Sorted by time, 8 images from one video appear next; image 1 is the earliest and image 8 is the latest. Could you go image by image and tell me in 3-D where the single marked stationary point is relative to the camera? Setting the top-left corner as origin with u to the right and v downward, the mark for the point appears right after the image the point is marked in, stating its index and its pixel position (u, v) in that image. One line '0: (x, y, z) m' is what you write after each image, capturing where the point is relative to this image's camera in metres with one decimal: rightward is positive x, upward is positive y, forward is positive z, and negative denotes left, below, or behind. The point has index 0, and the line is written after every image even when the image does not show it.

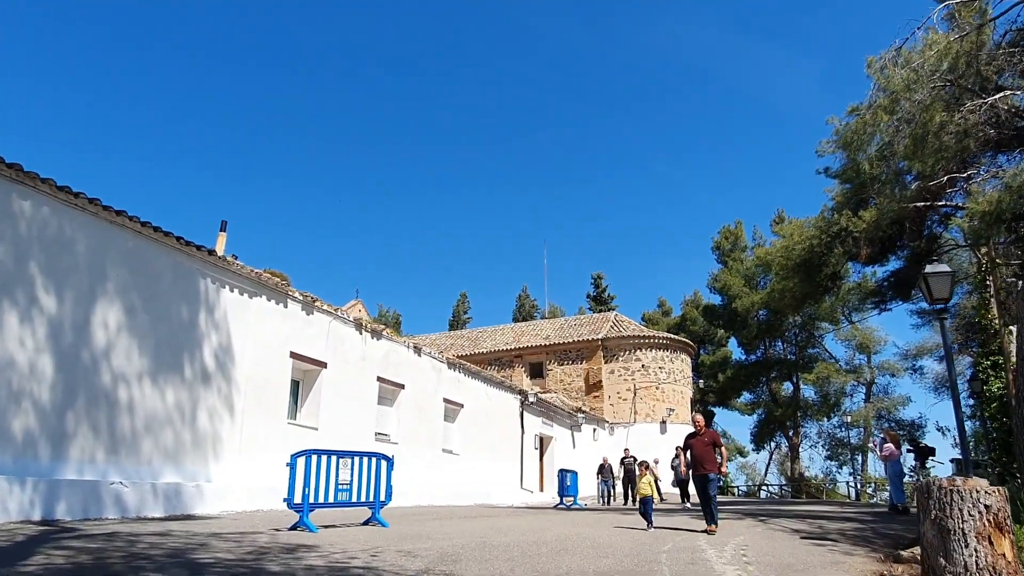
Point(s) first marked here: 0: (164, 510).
0: (-4.7, -3.0, +9.4) m
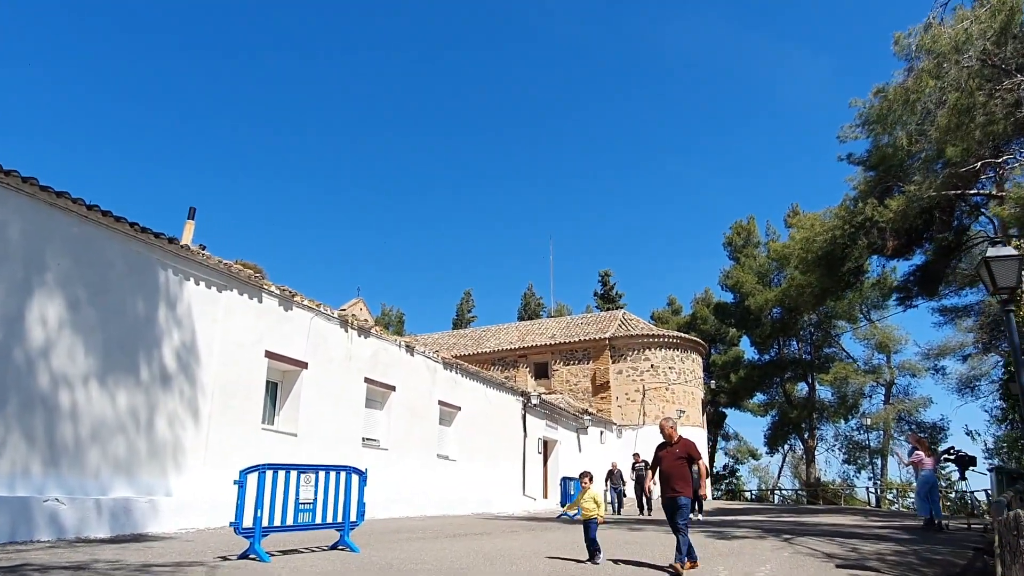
0: (-4.8, -2.9, +8.3) m
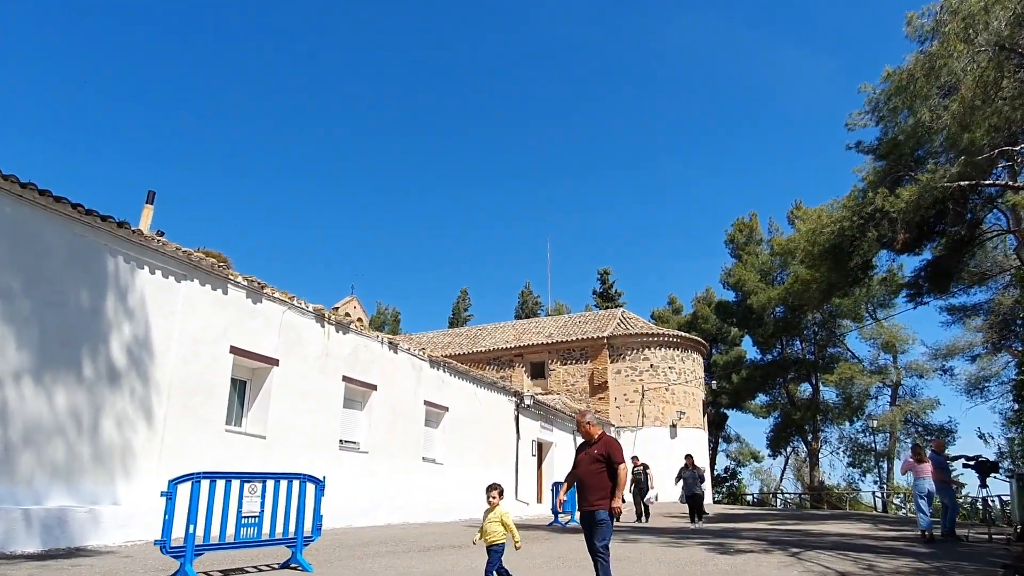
0: (-5.0, -2.7, +7.5) m
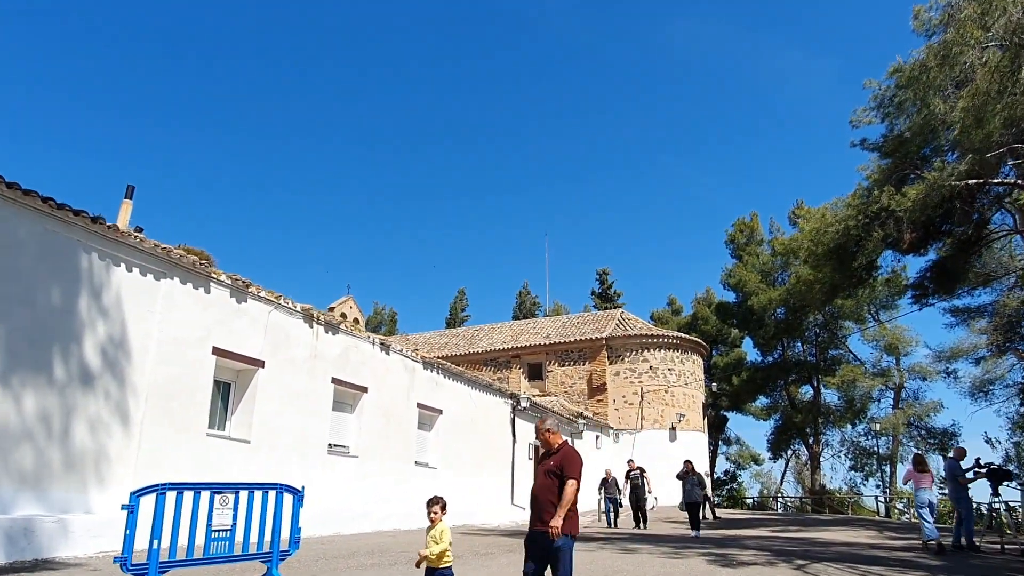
0: (-5.1, -2.7, +7.1) m
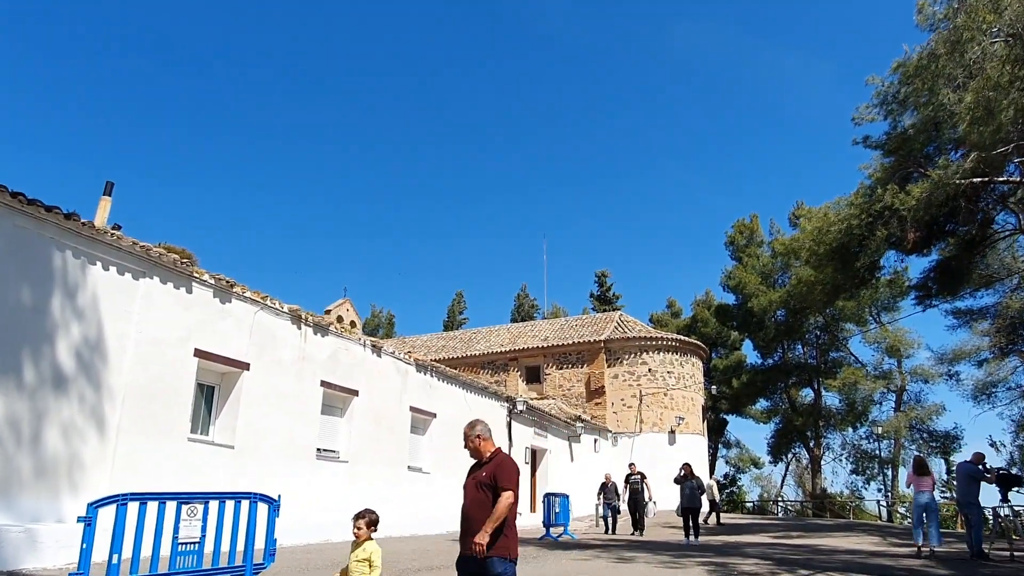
0: (-5.2, -2.7, +6.7) m
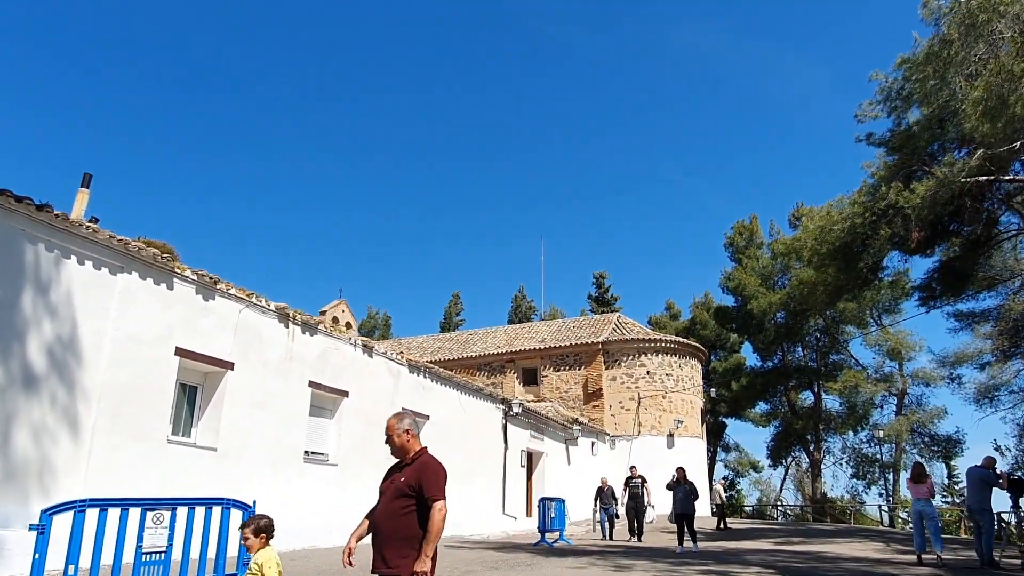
0: (-5.3, -2.6, +6.4) m
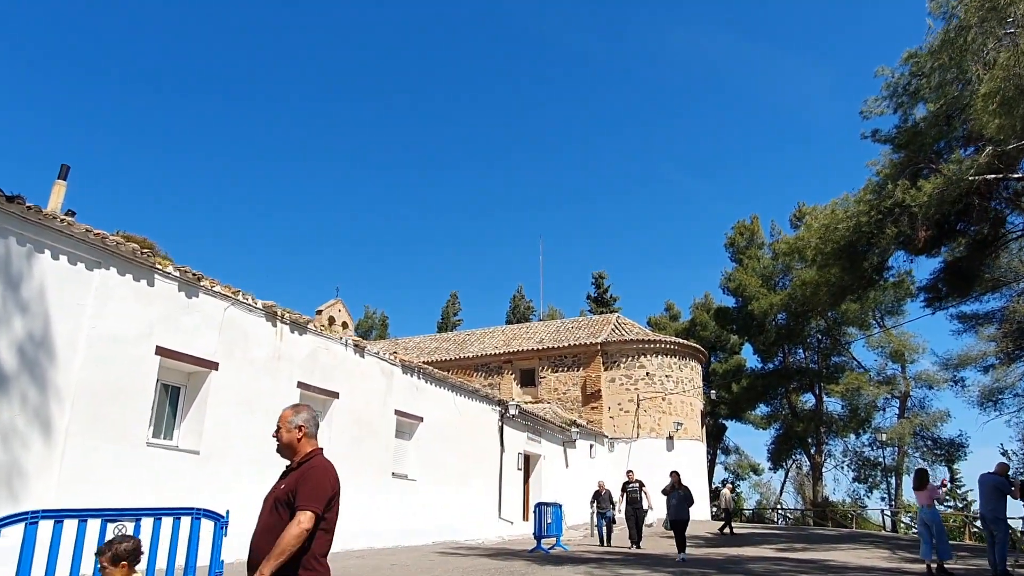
0: (-5.4, -2.6, +6.0) m
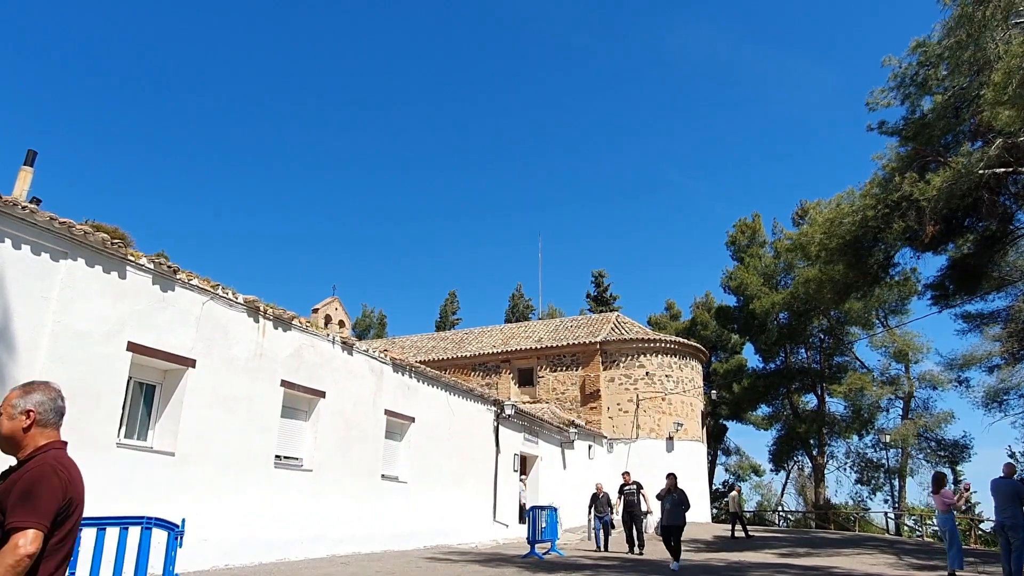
0: (-5.5, -2.5, +5.6) m
